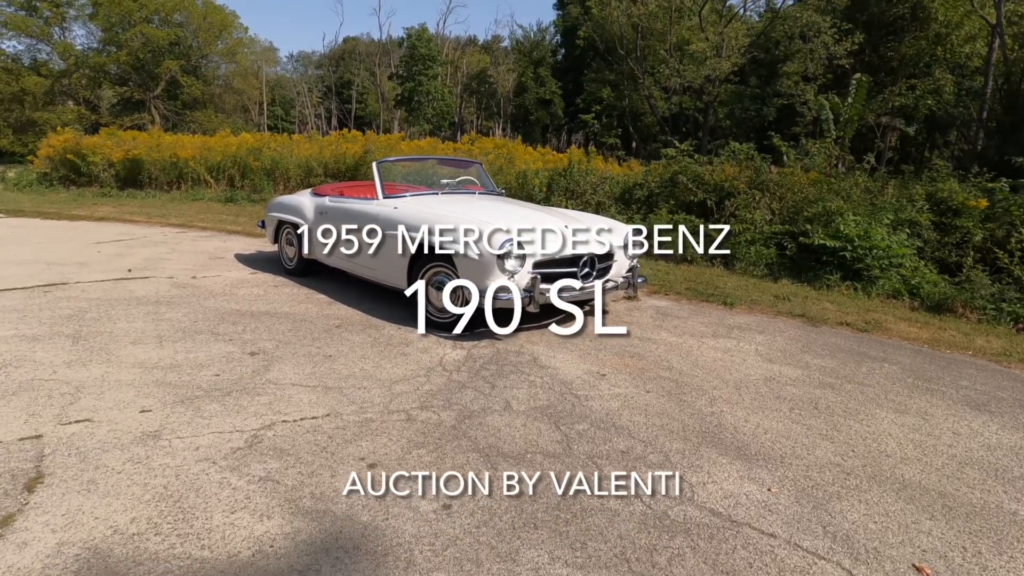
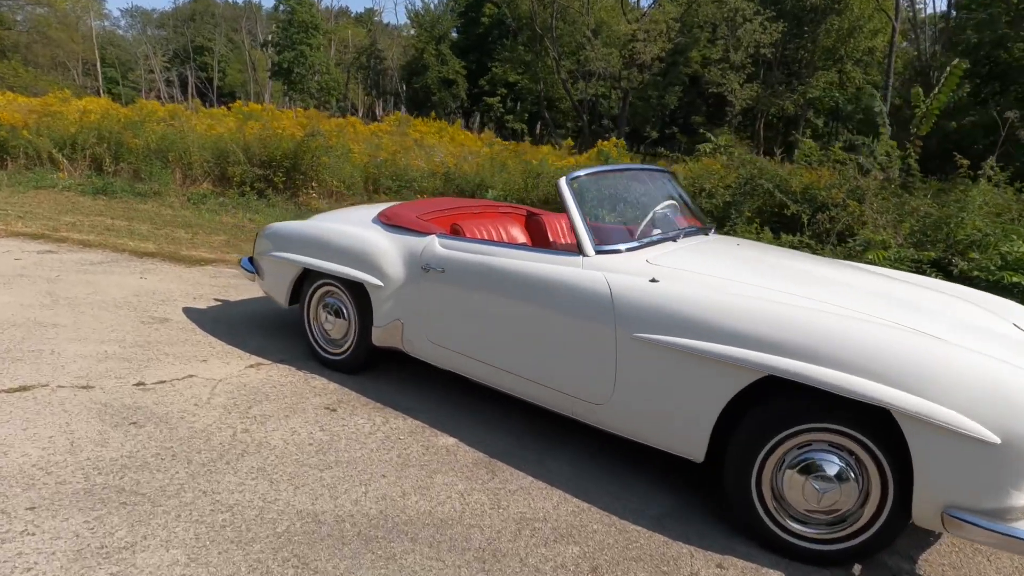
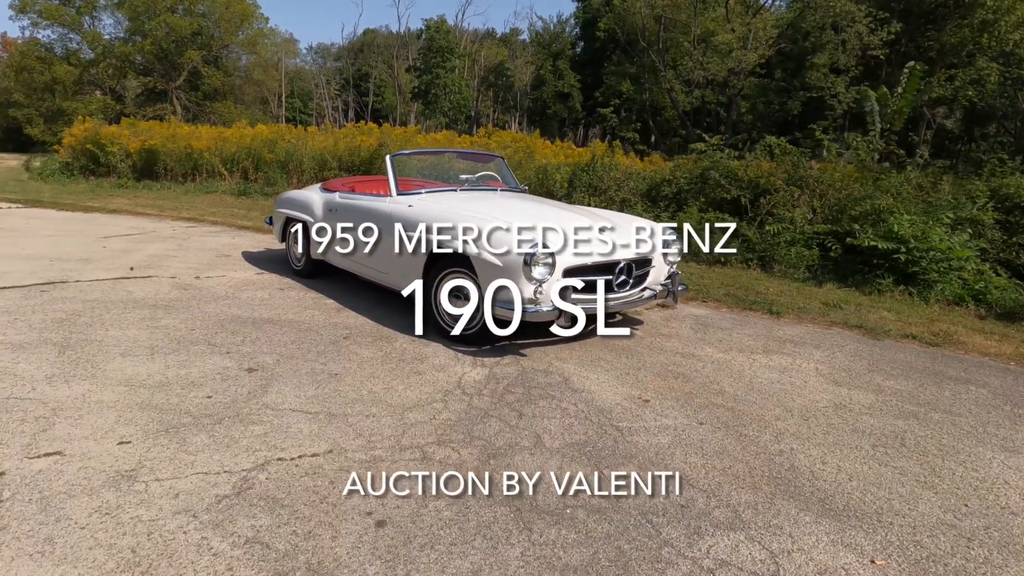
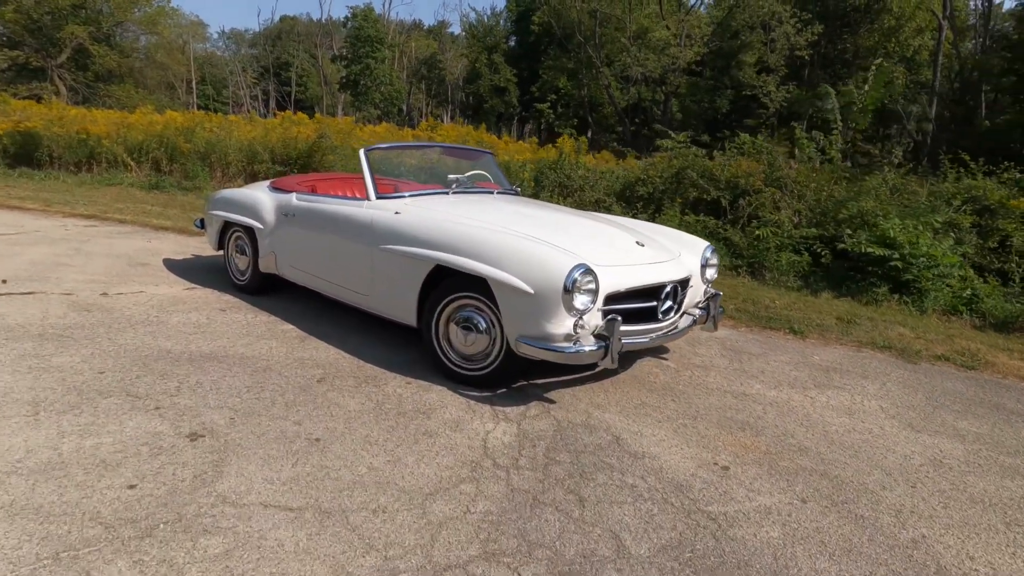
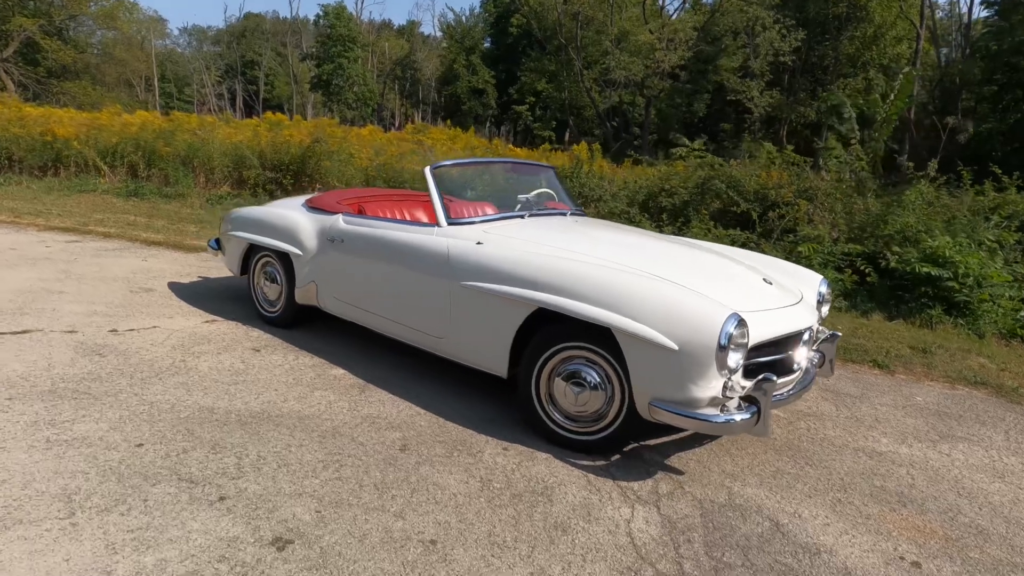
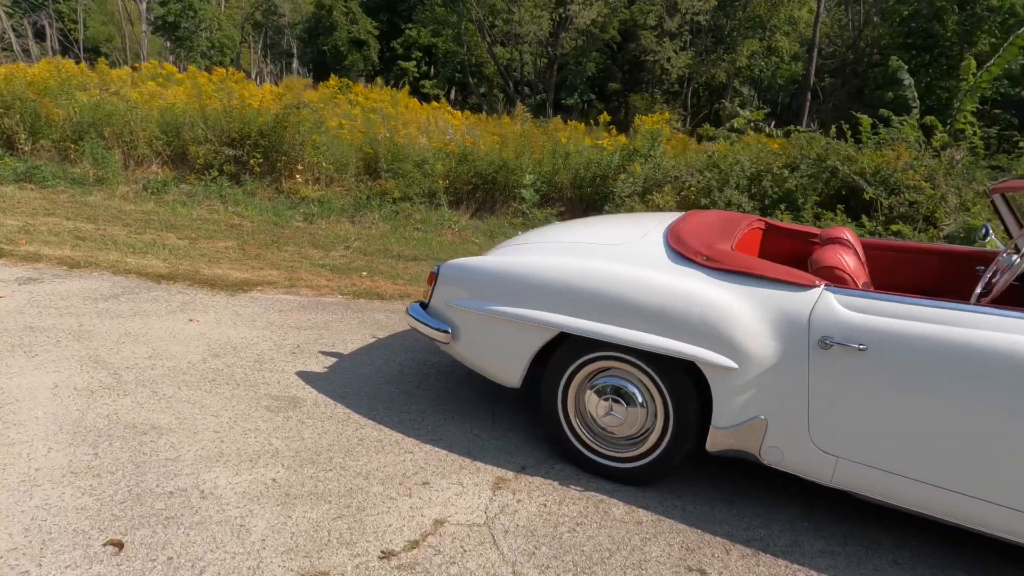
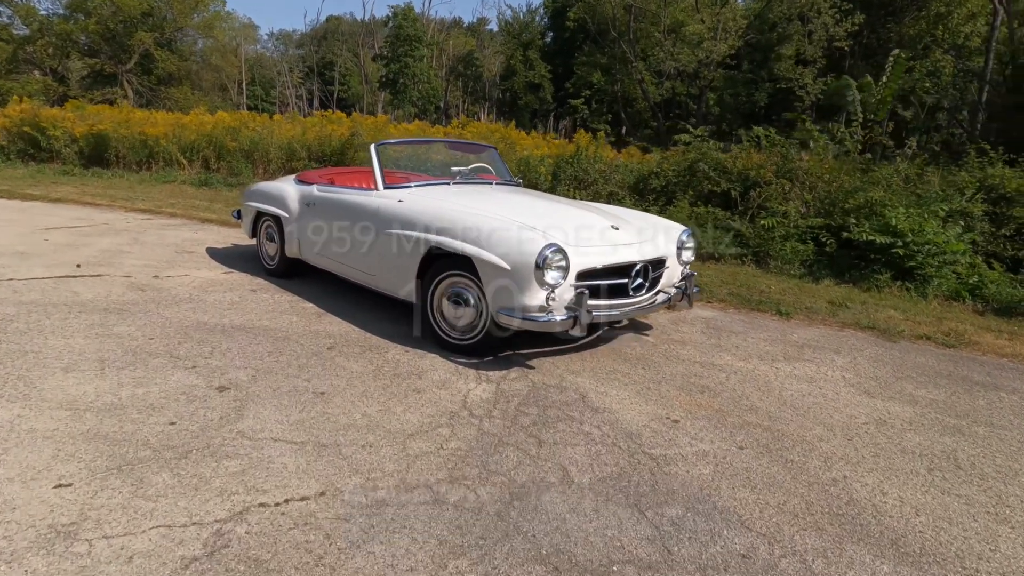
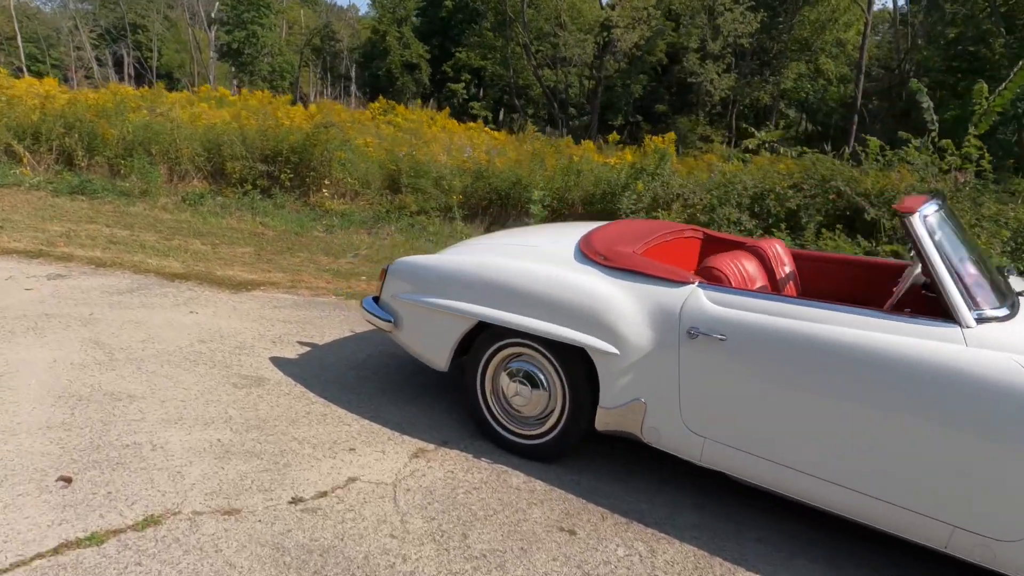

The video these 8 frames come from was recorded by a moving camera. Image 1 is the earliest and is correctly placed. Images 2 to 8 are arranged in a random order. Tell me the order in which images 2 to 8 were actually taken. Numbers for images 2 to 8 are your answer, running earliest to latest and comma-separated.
3, 7, 4, 5, 2, 8, 6
